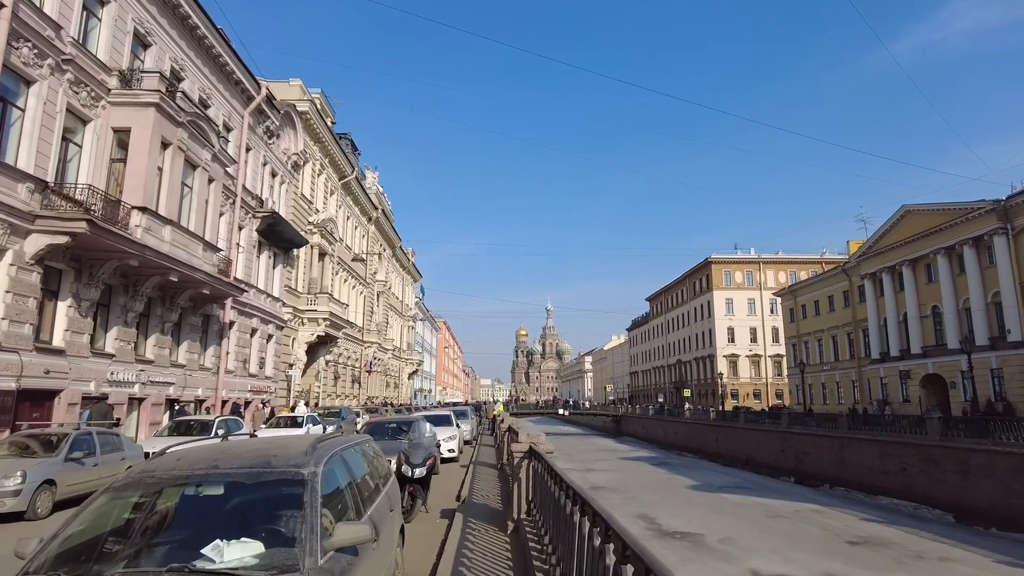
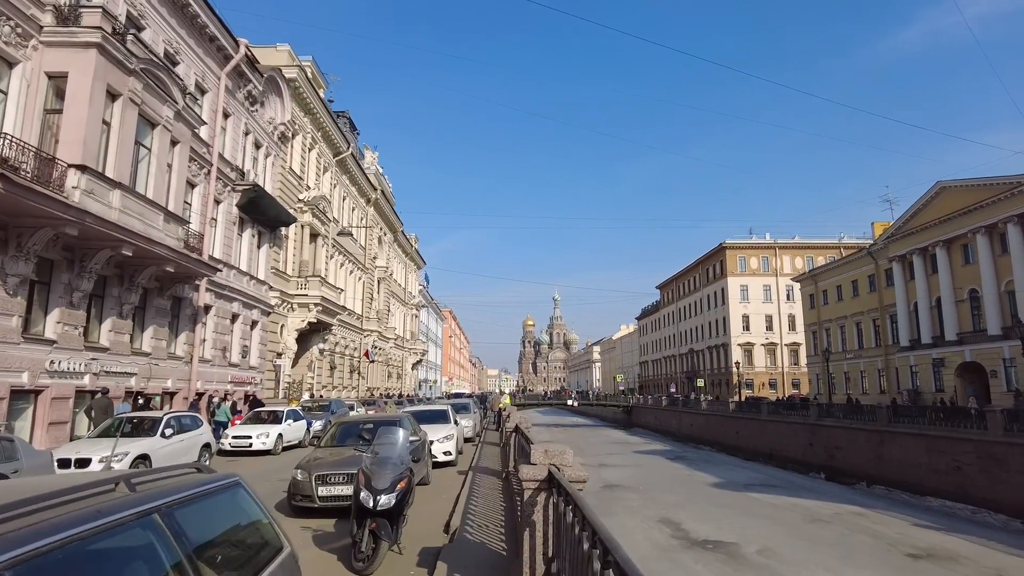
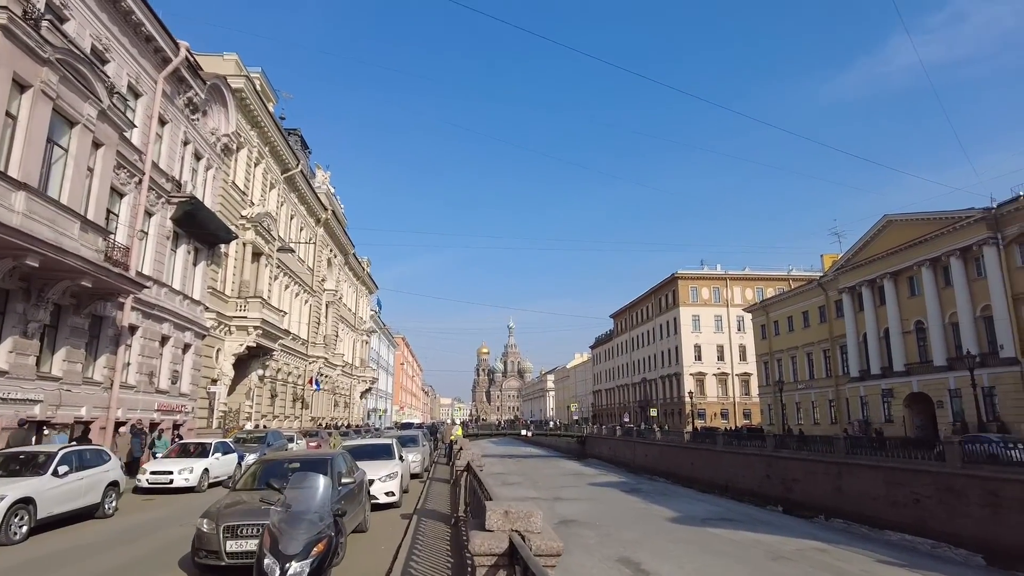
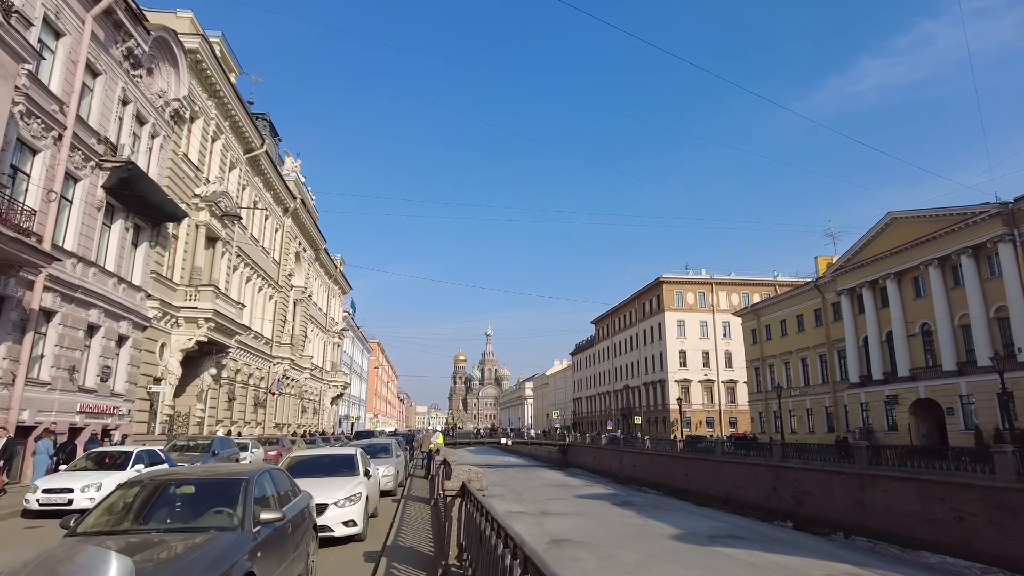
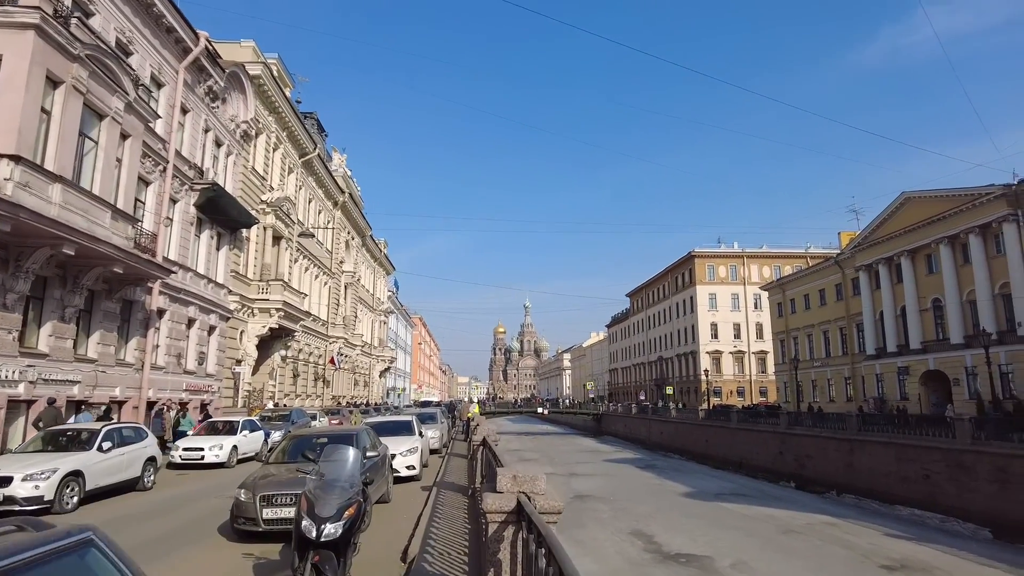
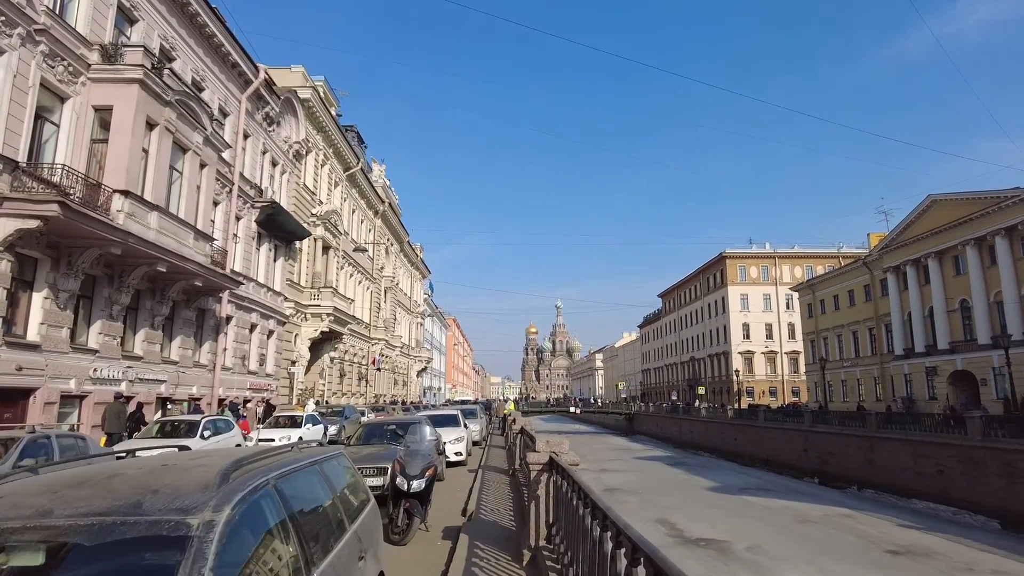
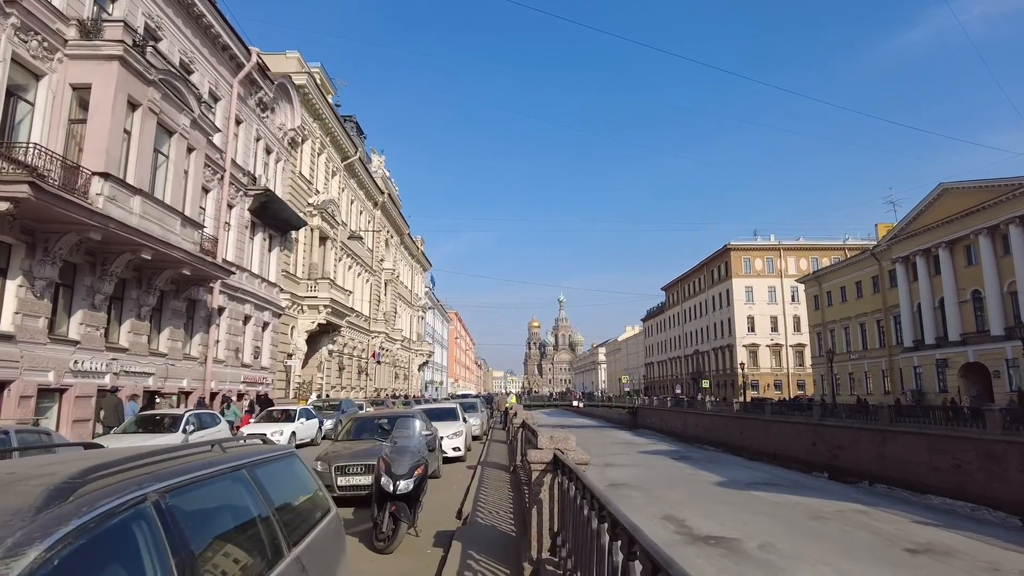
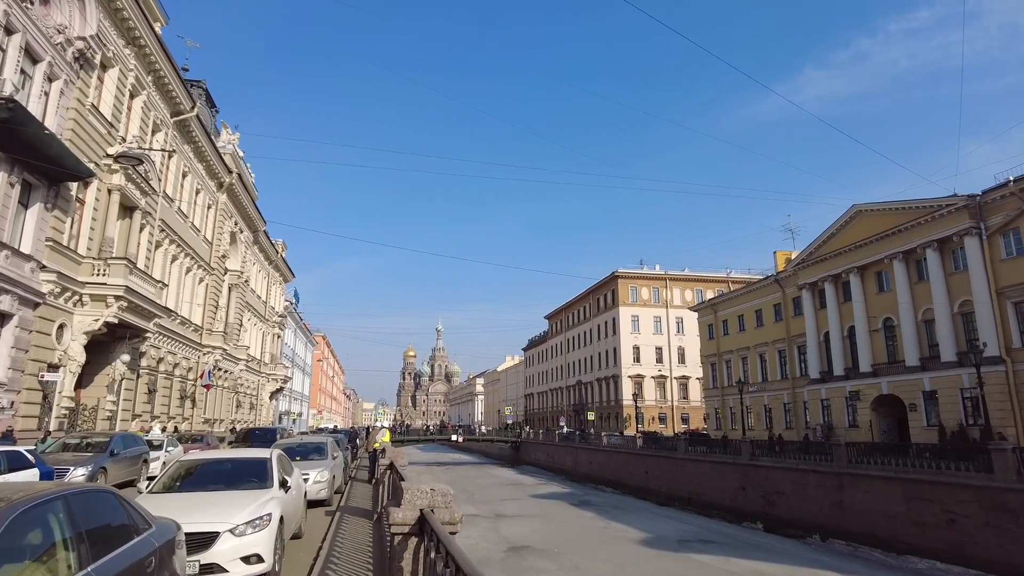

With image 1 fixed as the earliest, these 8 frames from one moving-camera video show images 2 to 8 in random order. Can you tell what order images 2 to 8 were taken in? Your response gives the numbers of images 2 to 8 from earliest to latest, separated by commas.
6, 7, 2, 5, 3, 4, 8
